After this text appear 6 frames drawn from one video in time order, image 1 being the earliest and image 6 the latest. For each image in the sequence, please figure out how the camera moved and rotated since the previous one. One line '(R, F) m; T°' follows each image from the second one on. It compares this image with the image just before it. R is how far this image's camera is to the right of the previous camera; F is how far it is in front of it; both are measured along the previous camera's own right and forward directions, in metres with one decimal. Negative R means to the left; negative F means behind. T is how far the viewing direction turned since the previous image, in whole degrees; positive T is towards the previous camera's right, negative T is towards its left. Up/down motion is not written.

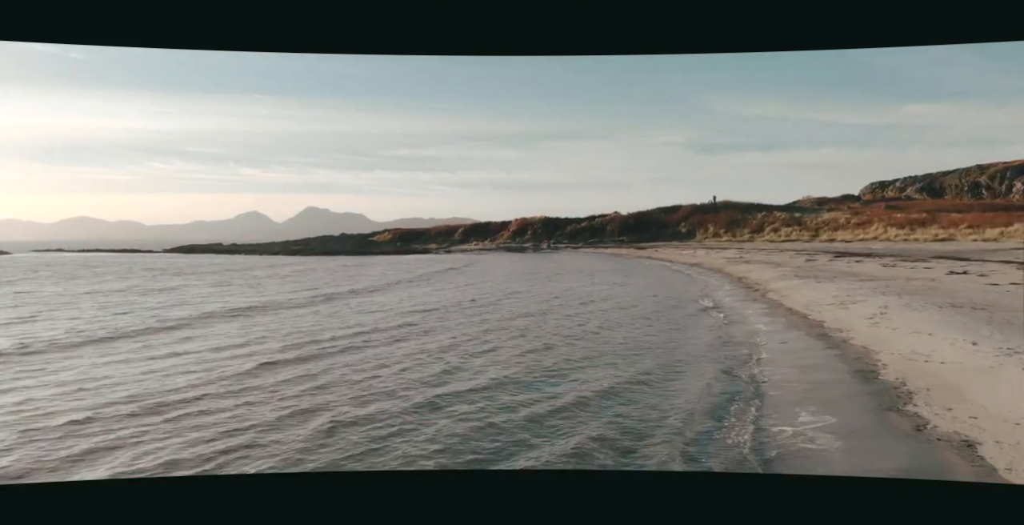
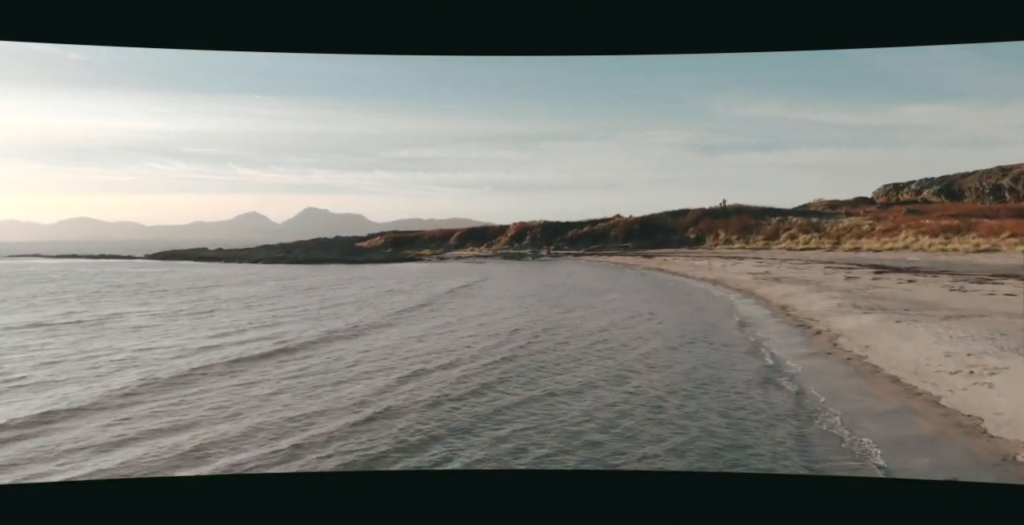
(0.0, +1.8) m; 0°
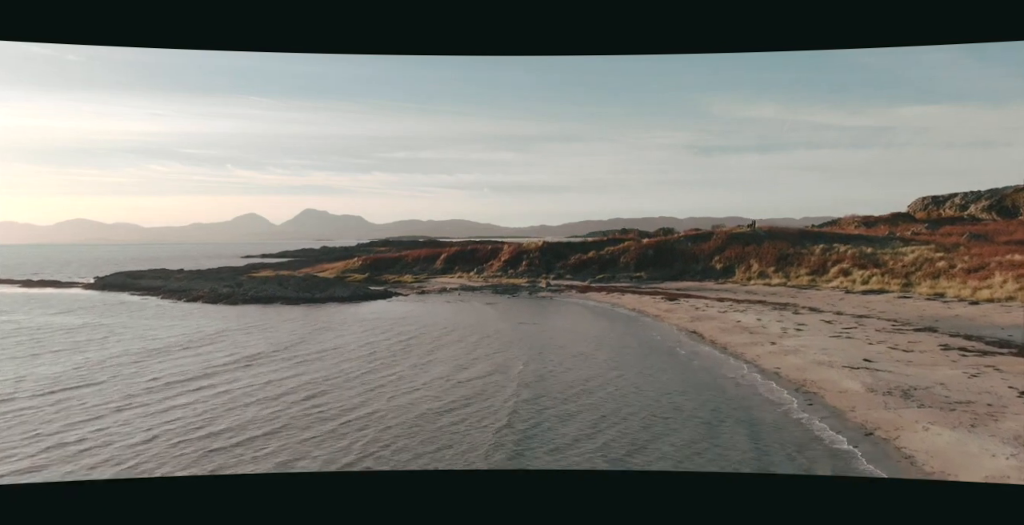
(+0.2, +4.7) m; 0°
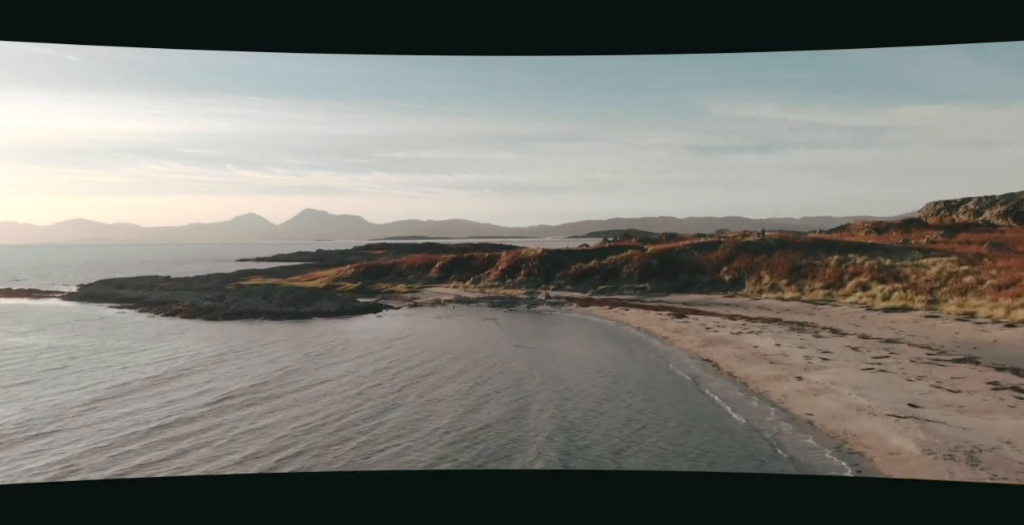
(+0.1, +1.3) m; 0°
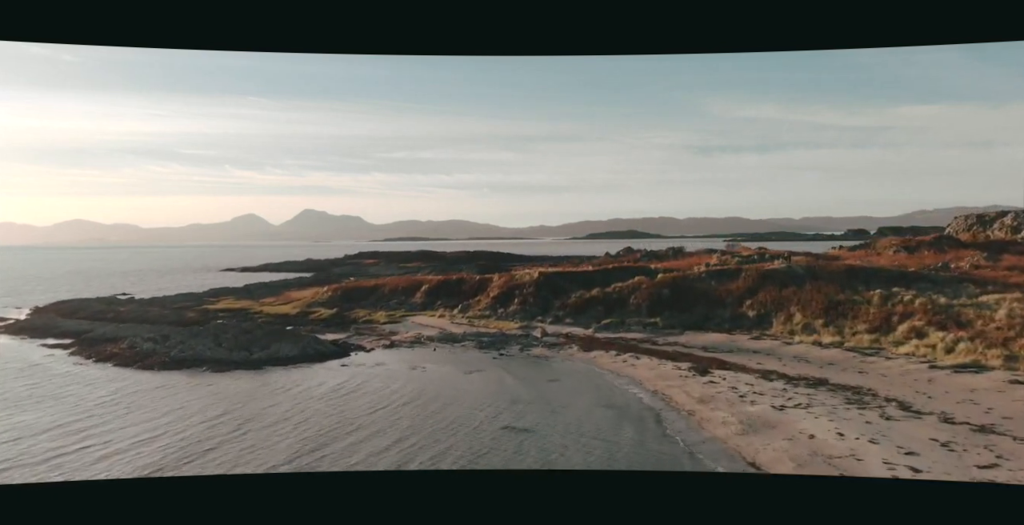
(+0.3, +3.3) m; 0°
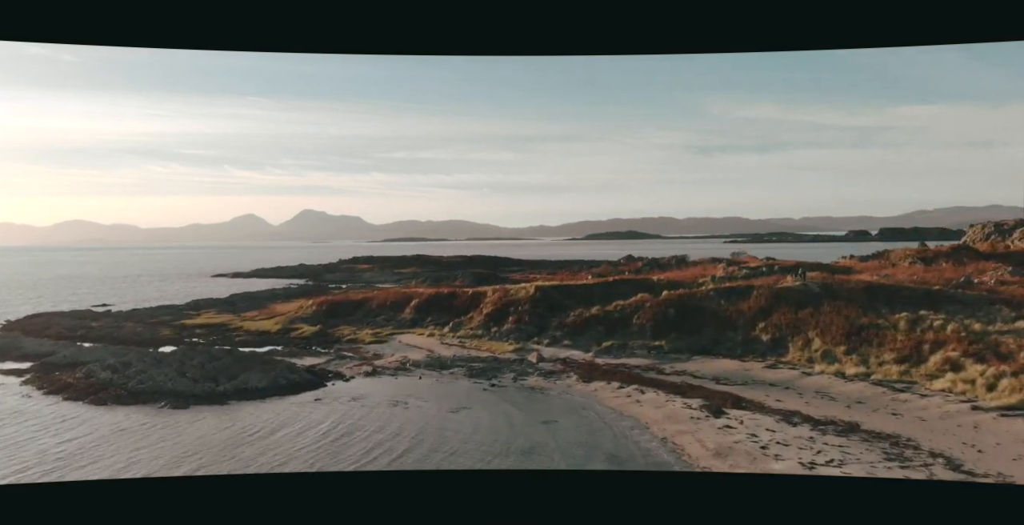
(+0.2, +1.7) m; 0°
